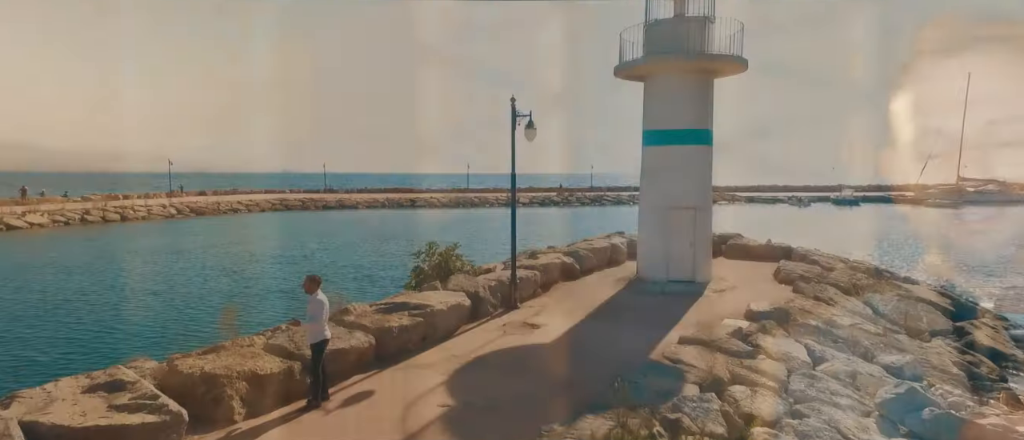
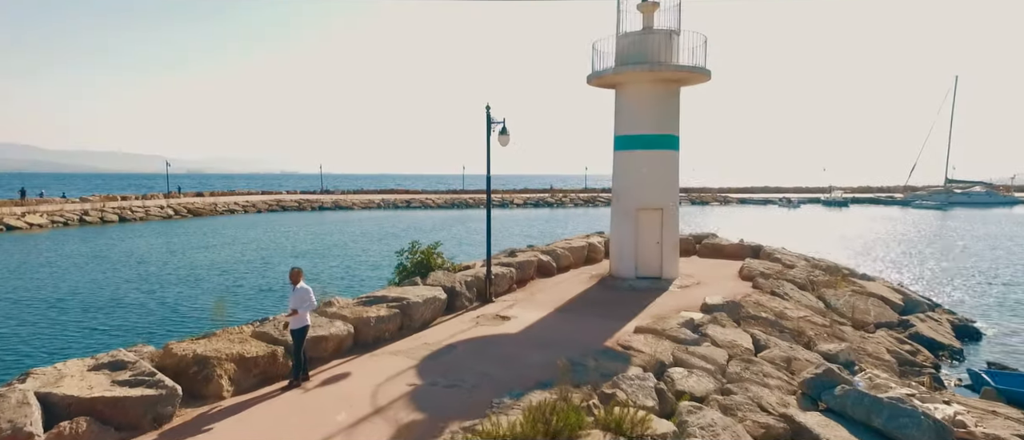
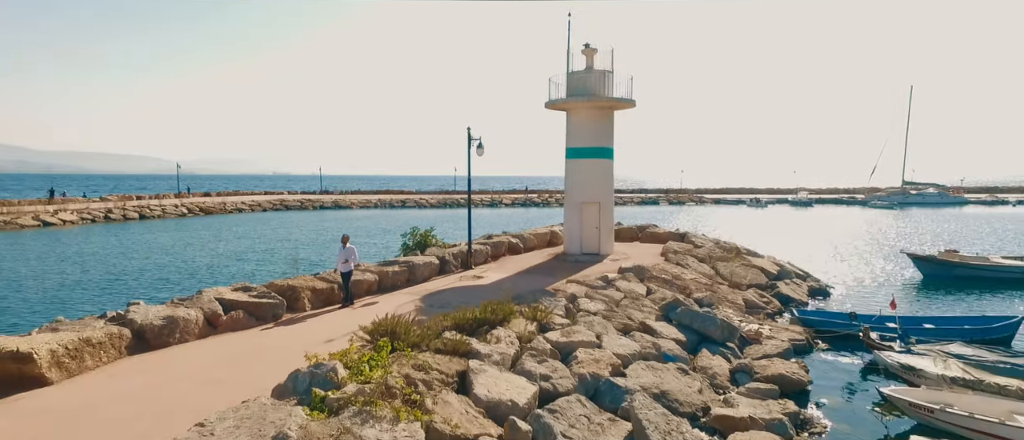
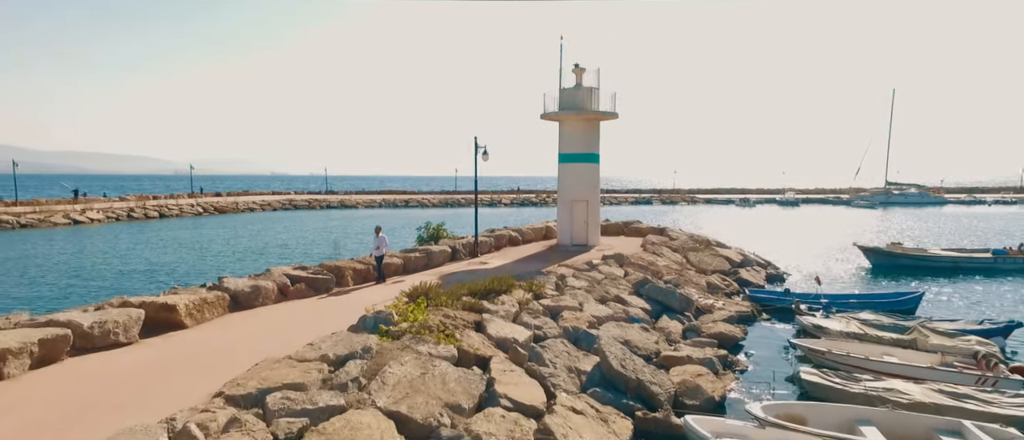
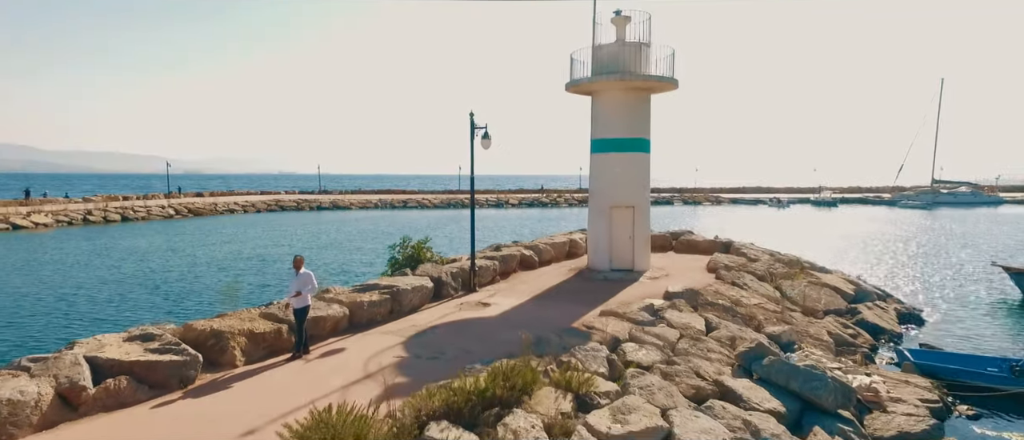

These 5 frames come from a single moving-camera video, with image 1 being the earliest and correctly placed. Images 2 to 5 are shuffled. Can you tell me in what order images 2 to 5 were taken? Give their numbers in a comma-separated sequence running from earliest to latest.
2, 5, 3, 4
